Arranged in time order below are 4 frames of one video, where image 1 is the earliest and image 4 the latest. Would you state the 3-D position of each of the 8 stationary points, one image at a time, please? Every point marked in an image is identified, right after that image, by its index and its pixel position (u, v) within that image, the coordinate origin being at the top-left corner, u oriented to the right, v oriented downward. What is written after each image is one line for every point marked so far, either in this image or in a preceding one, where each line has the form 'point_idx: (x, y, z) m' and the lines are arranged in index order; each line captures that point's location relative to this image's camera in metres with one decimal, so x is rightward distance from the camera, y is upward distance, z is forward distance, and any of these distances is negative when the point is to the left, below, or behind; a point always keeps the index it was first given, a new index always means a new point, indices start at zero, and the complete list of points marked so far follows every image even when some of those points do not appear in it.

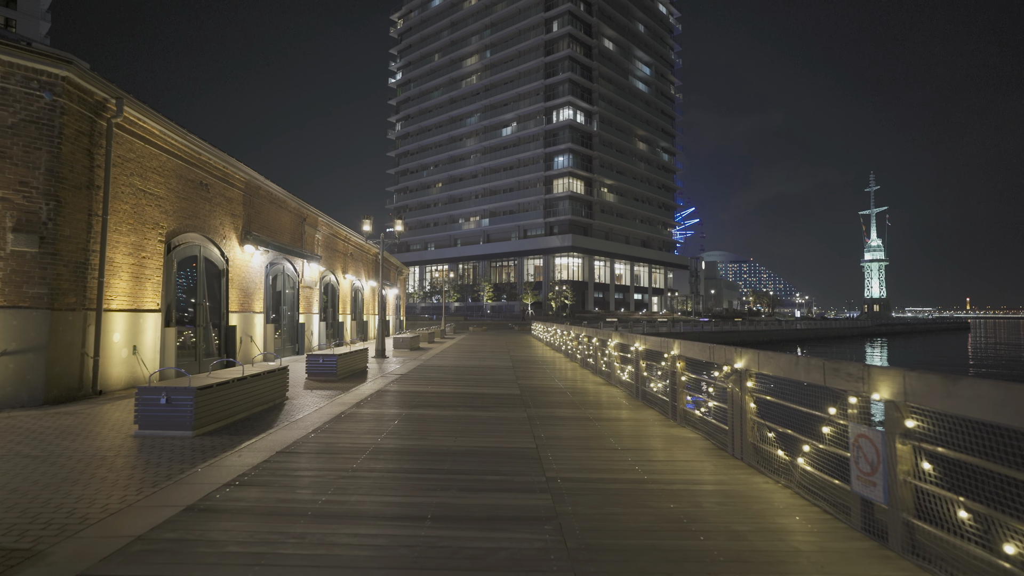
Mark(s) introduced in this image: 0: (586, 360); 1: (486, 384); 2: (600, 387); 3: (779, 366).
0: (+2.4, -2.3, +16.7) m
1: (-0.7, -2.2, +12.2) m
2: (+2.0, -2.3, +12.4) m
3: (+2.6, -0.8, +5.2) m
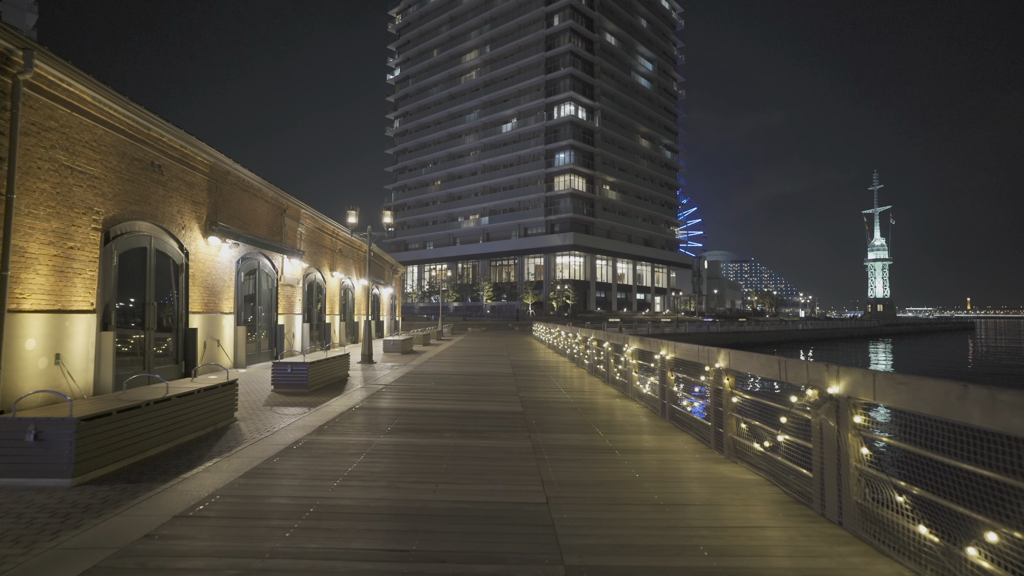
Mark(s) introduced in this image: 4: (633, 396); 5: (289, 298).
0: (+2.4, -2.2, +15.0) m
1: (-0.7, -2.2, +10.4) m
2: (+2.0, -2.3, +10.6) m
3: (+2.6, -0.7, +3.4) m
4: (+2.5, -2.2, +10.8) m
5: (-8.0, -0.4, +19.2) m
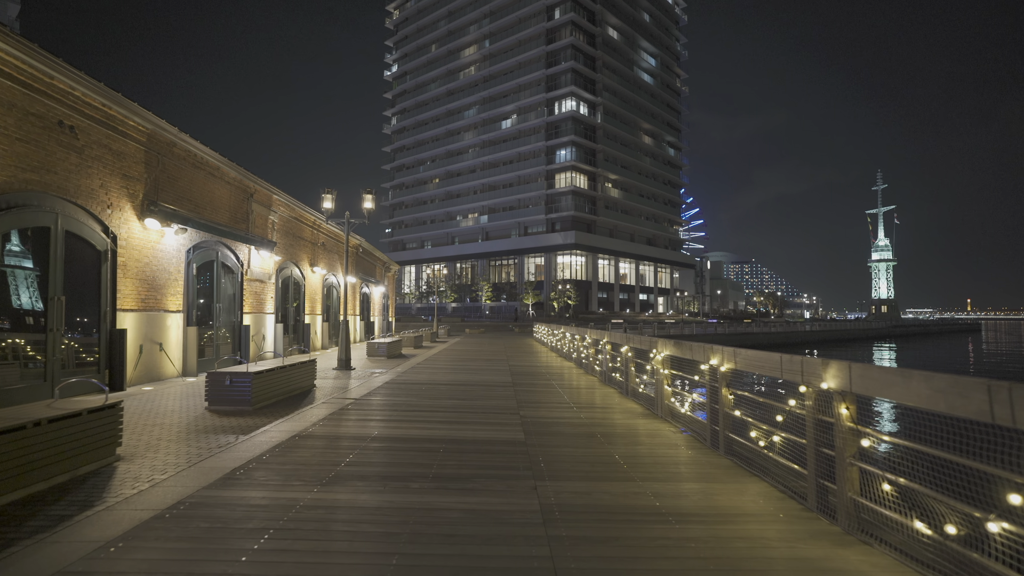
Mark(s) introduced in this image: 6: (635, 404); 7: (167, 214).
0: (+2.3, -2.1, +12.7) m
1: (-0.7, -2.0, +8.1) m
2: (+2.0, -2.1, +8.3) m
3: (+2.6, -0.5, +1.2) m
4: (+2.5, -2.1, +8.5) m
5: (-8.1, -0.2, +16.9) m
6: (+2.3, -2.2, +9.9) m
7: (-7.5, +1.6, +11.6) m
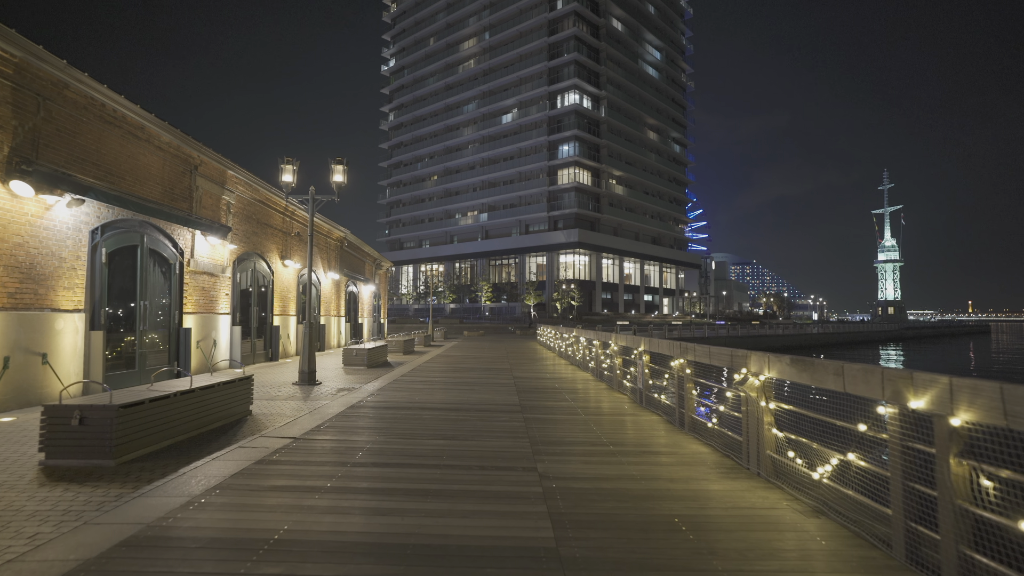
0: (+2.5, -1.9, +9.6) m
1: (-0.6, -1.9, +5.0) m
2: (+2.1, -2.0, +5.2) m
3: (+2.8, -0.4, -1.9) m
4: (+2.6, -1.9, +5.4) m
5: (-7.9, -0.1, +13.8) m
6: (+2.4, -2.0, +6.8) m
7: (-7.3, +1.7, +8.4) m
